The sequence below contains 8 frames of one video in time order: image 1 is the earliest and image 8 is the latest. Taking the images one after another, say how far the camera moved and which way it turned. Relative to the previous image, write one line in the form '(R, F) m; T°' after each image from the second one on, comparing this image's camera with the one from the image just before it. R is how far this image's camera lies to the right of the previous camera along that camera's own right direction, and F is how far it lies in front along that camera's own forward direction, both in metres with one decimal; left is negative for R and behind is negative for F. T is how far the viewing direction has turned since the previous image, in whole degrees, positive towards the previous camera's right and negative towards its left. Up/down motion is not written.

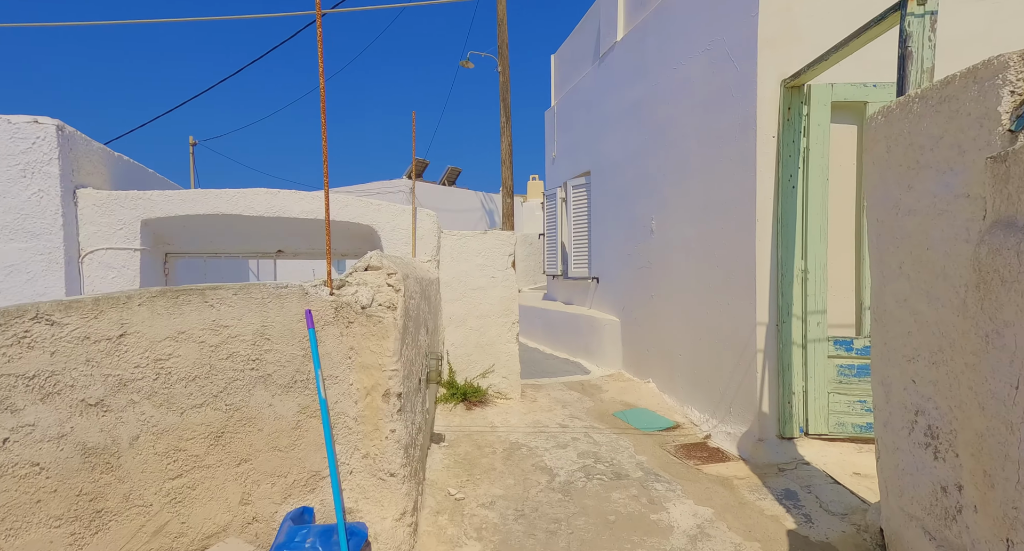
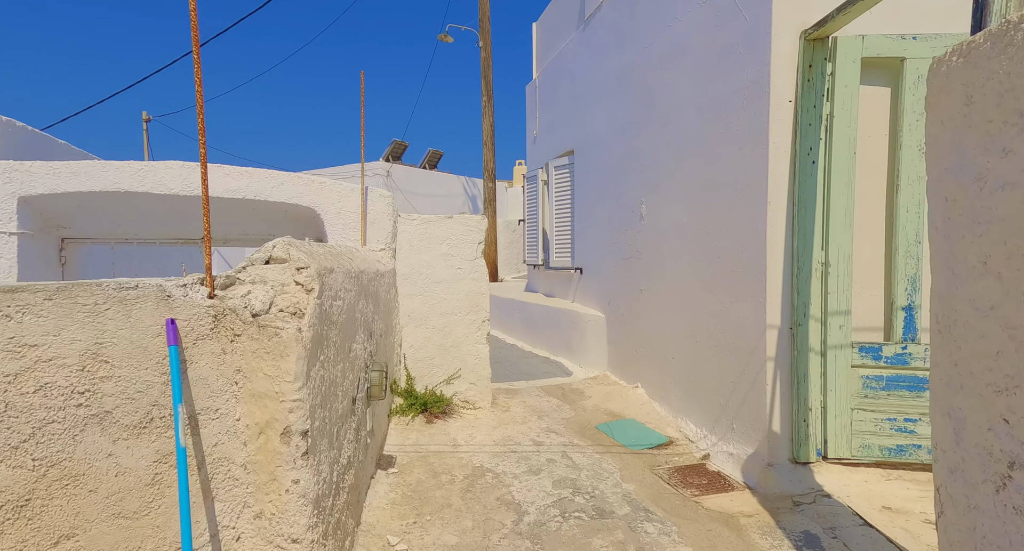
(+0.2, +0.8) m; +1°
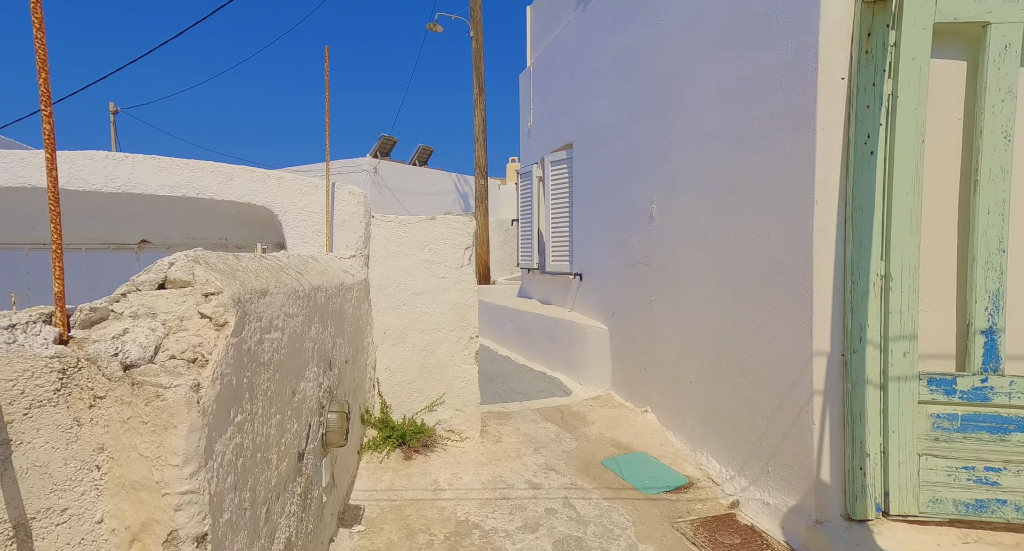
(0.0, +0.7) m; +1°
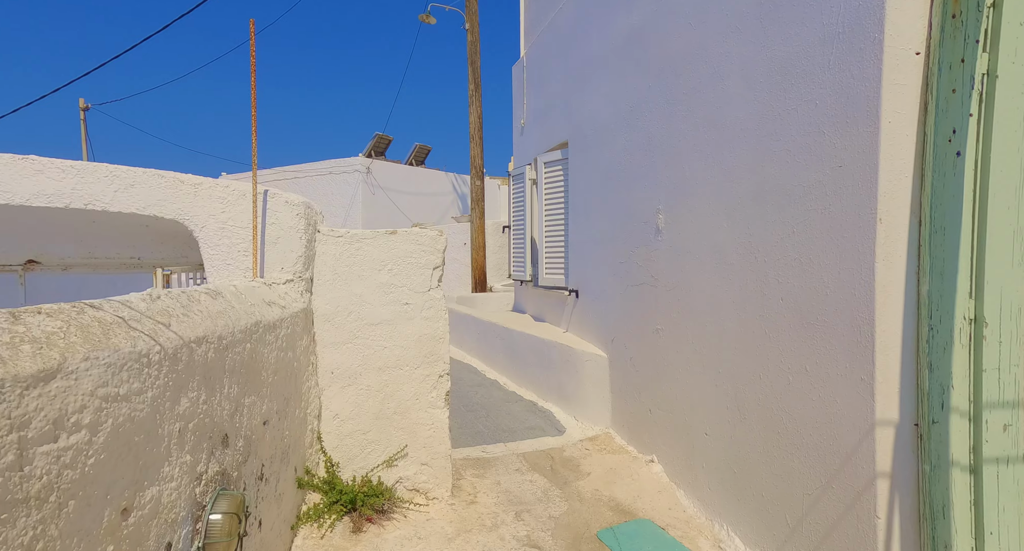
(+0.2, +0.8) m; 0°
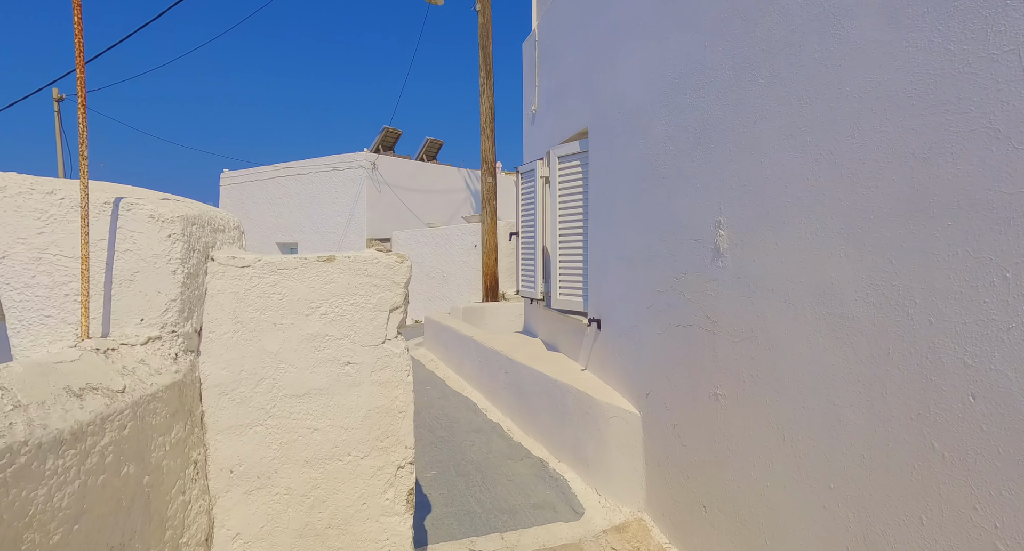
(+0.1, +1.2) m; -2°
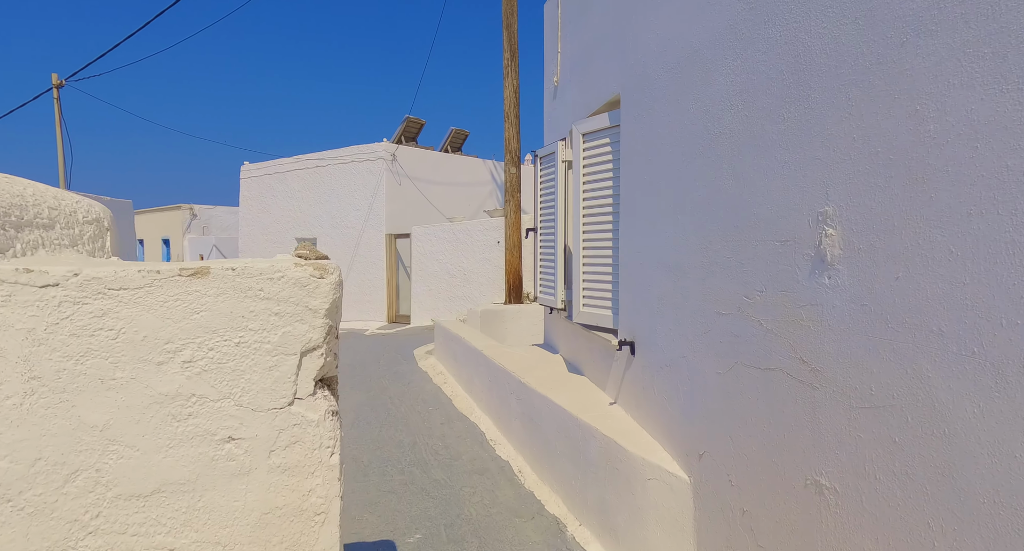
(+0.1, +1.0) m; -3°
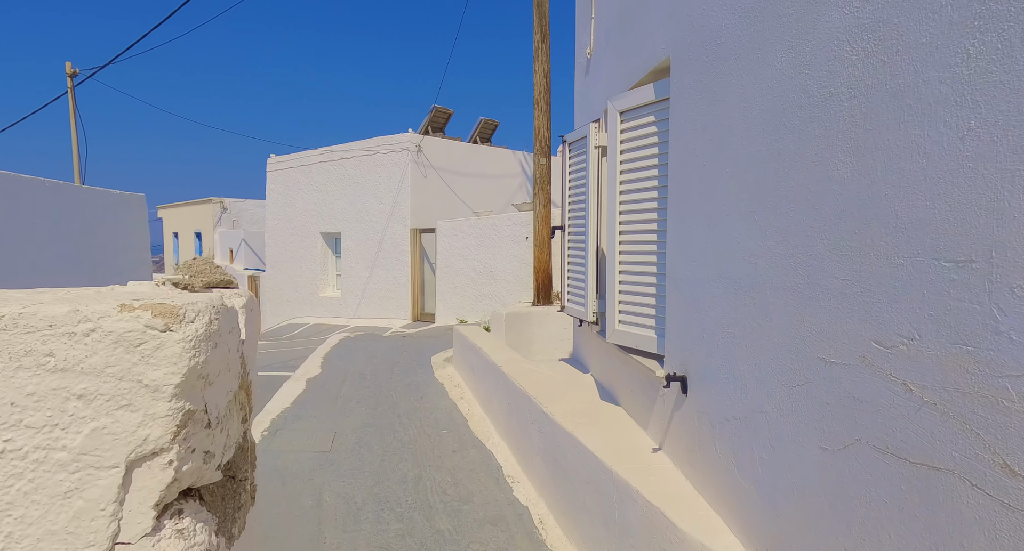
(+0.1, +0.8) m; -3°
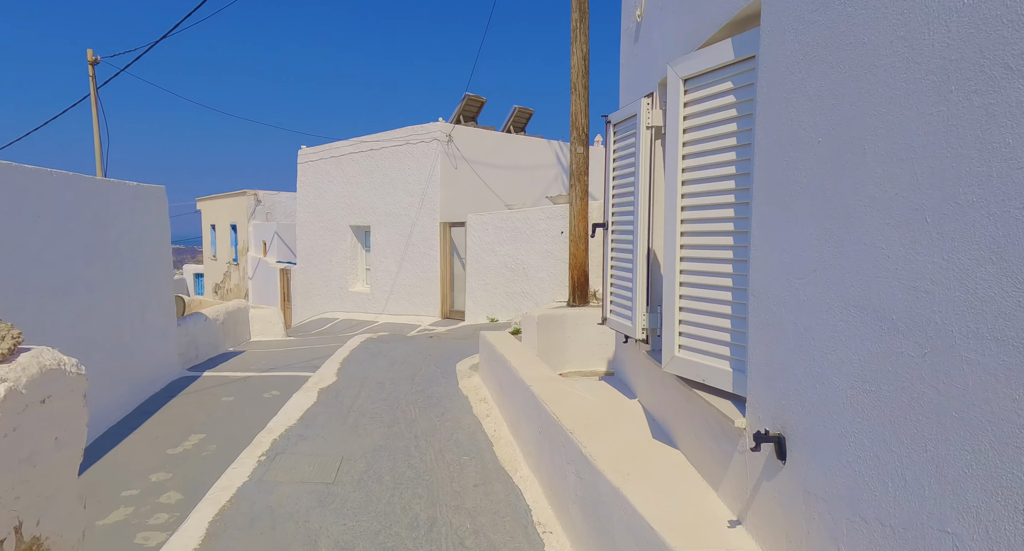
(0.0, +0.7) m; -3°
